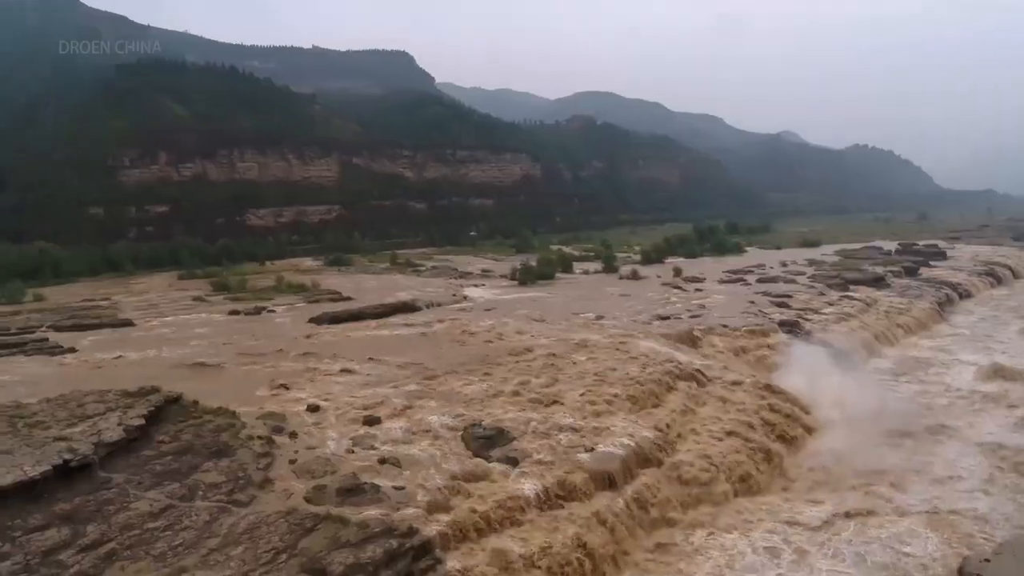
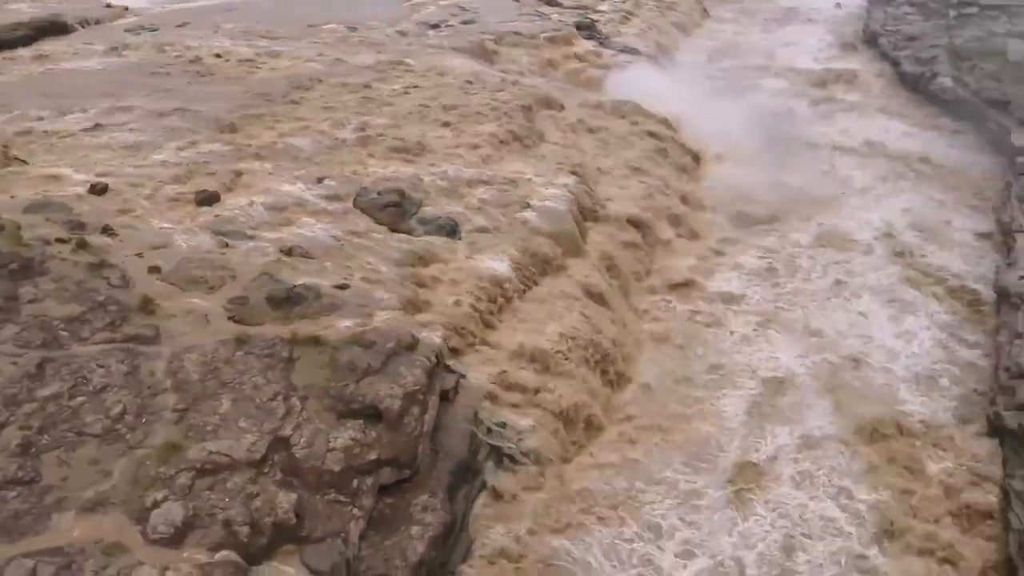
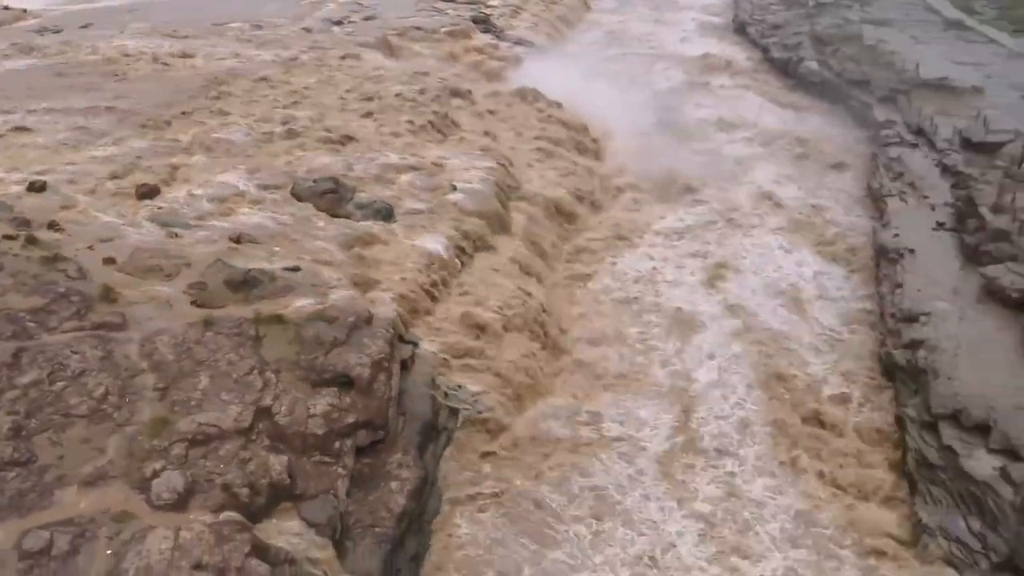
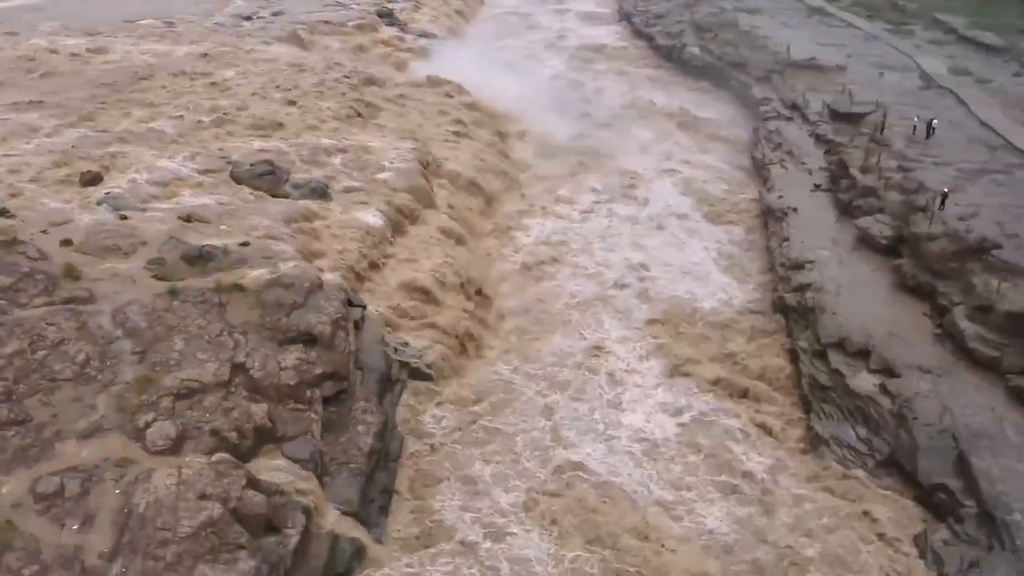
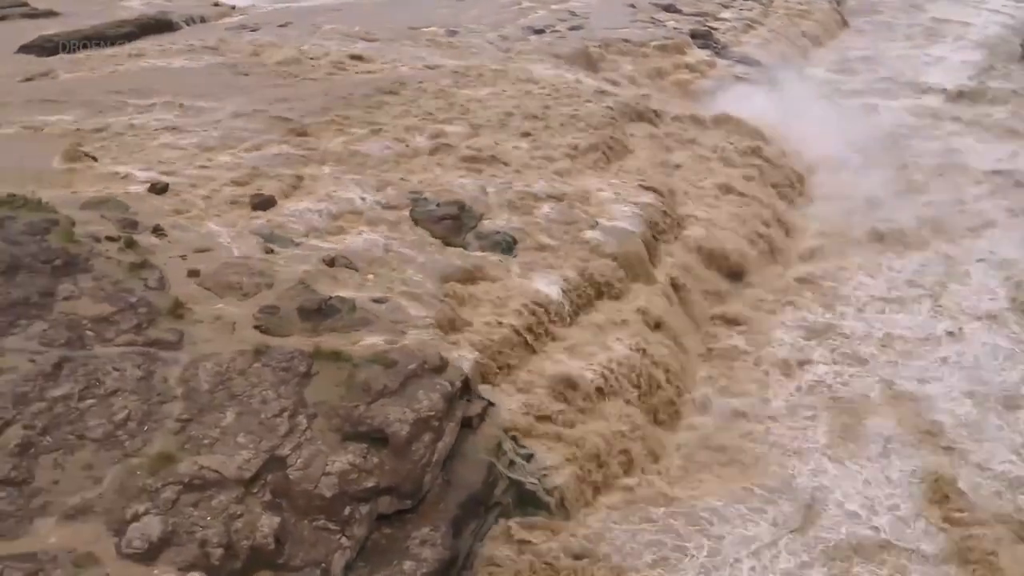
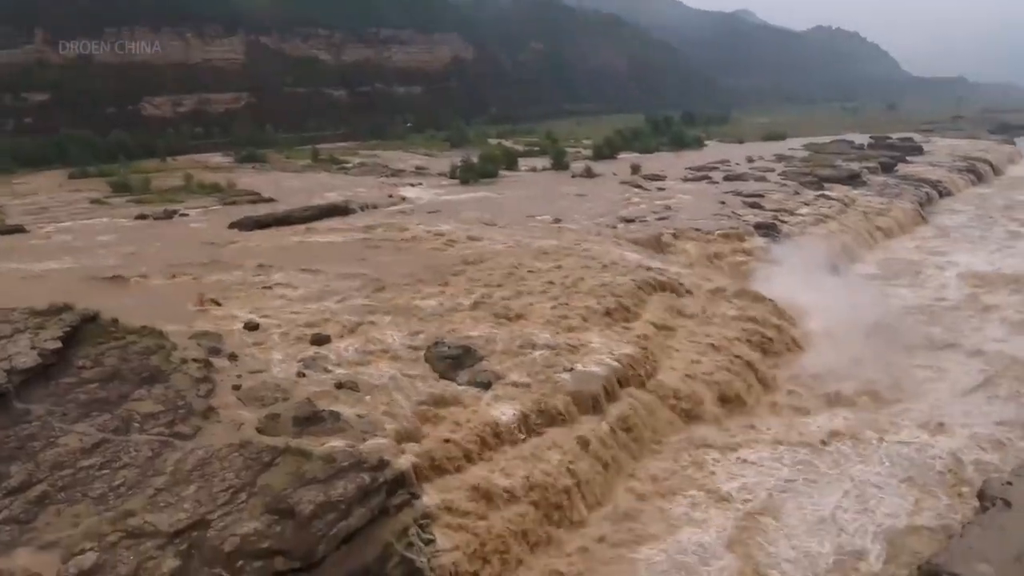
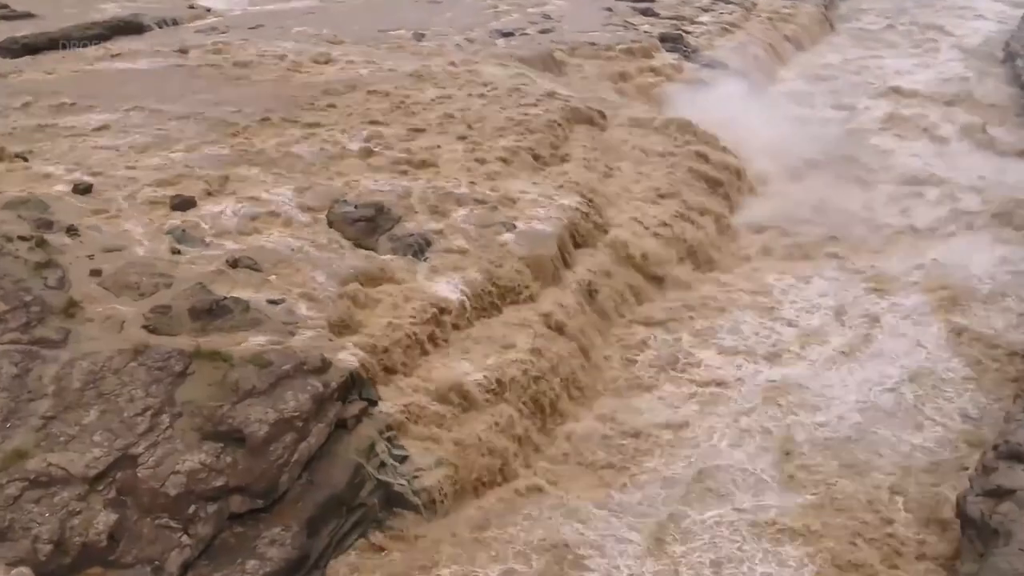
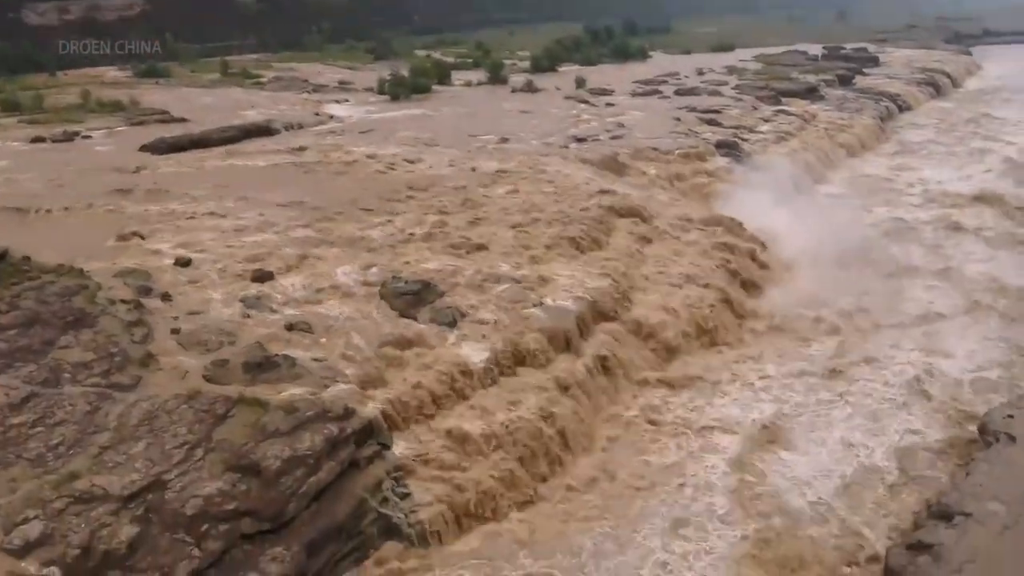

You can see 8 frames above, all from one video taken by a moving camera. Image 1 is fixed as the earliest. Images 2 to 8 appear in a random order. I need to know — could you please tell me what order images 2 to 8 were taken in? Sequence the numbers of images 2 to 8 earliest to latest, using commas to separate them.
6, 8, 7, 5, 2, 3, 4
